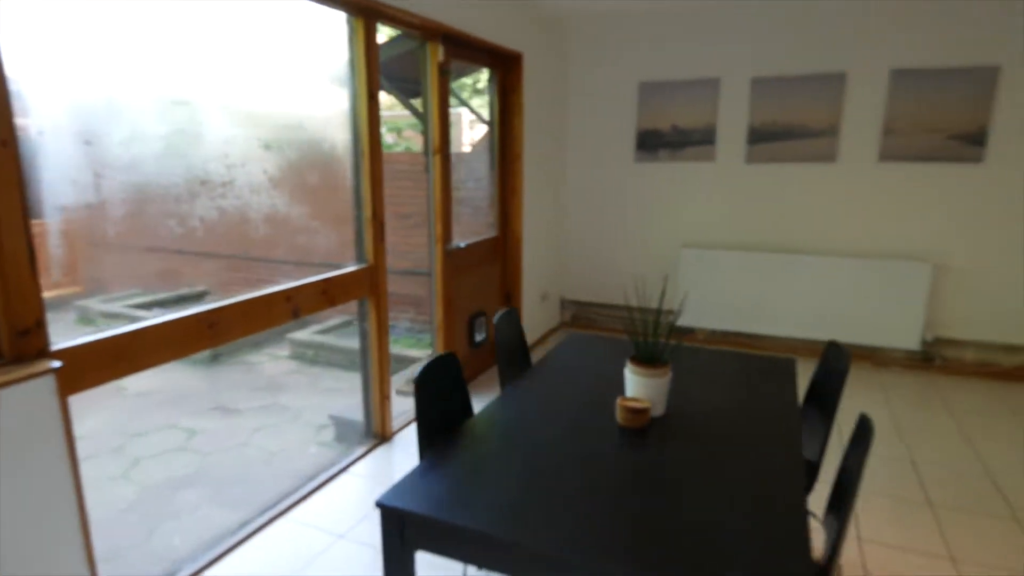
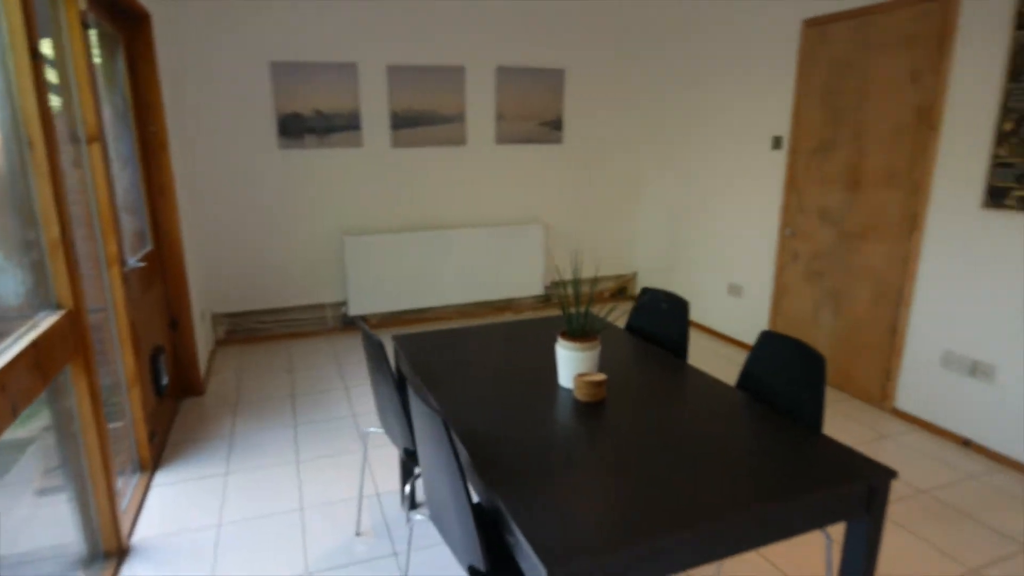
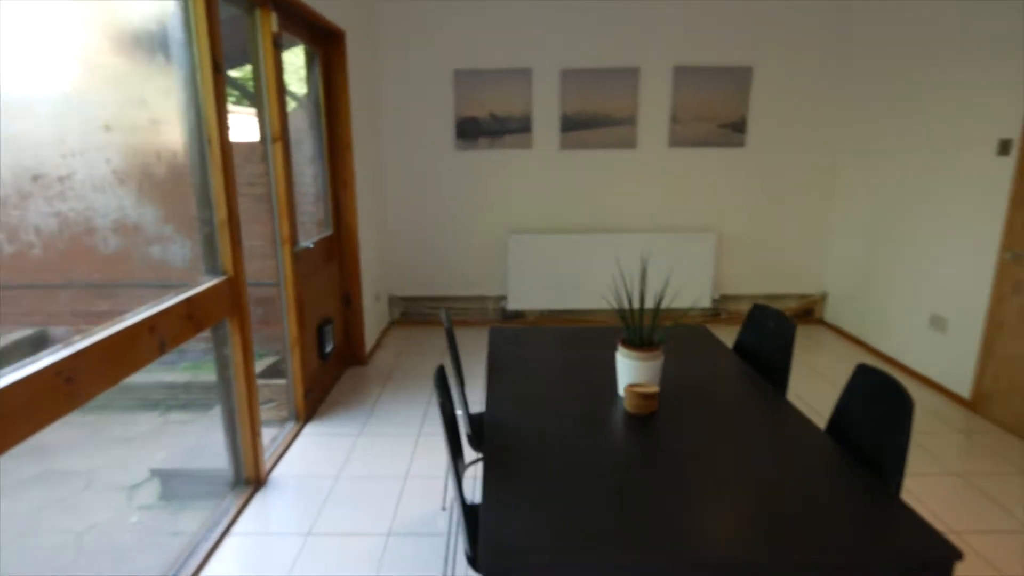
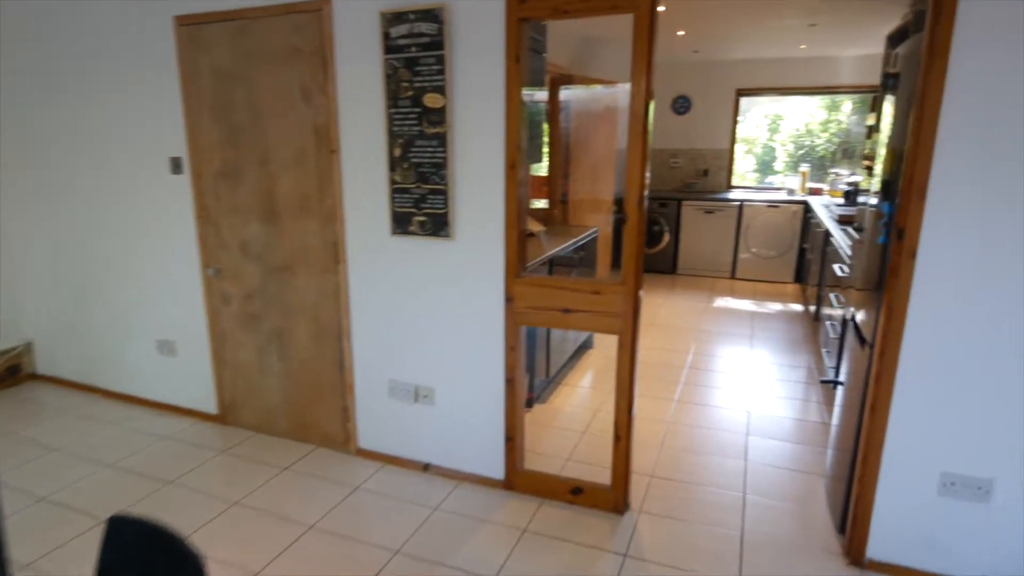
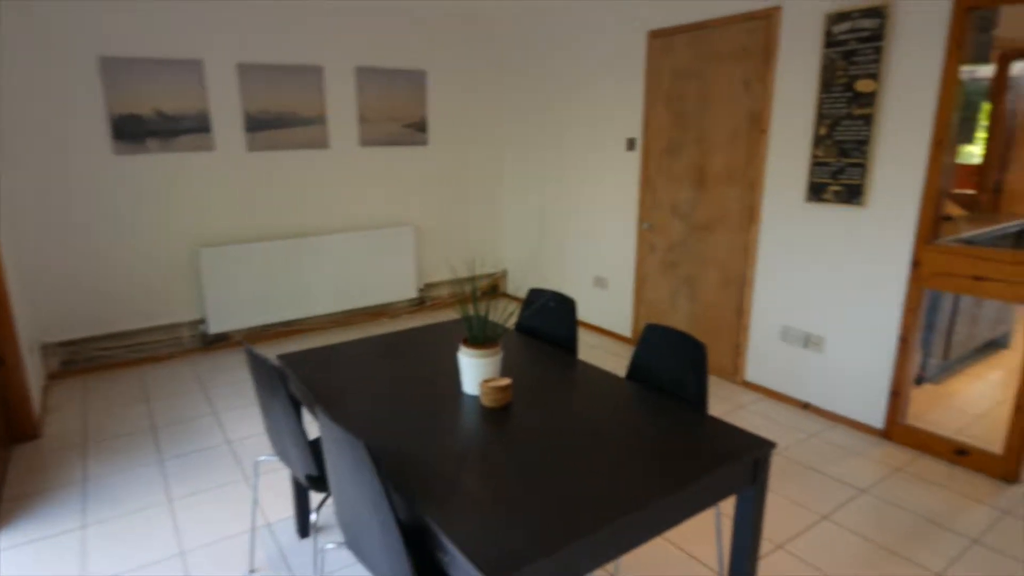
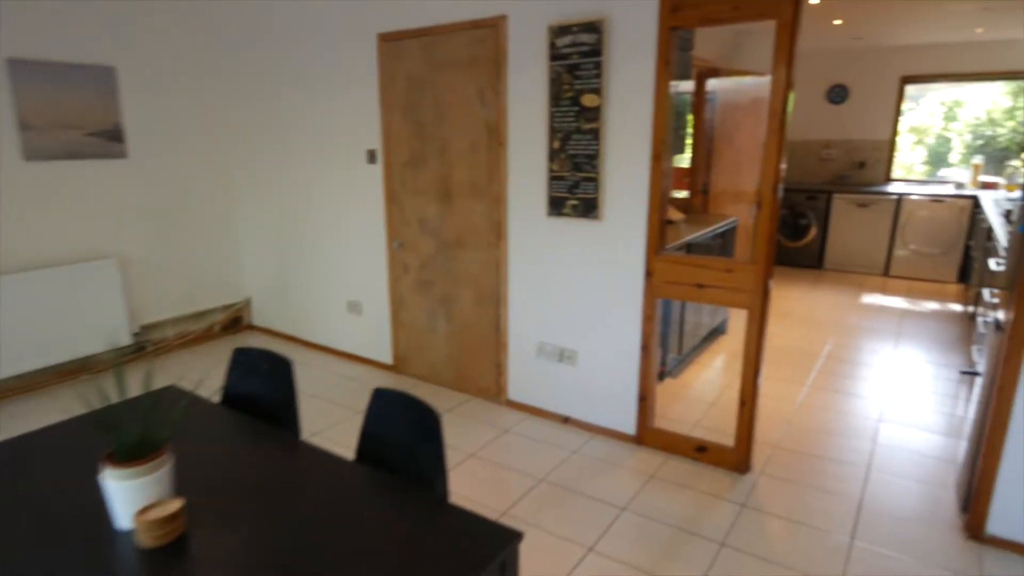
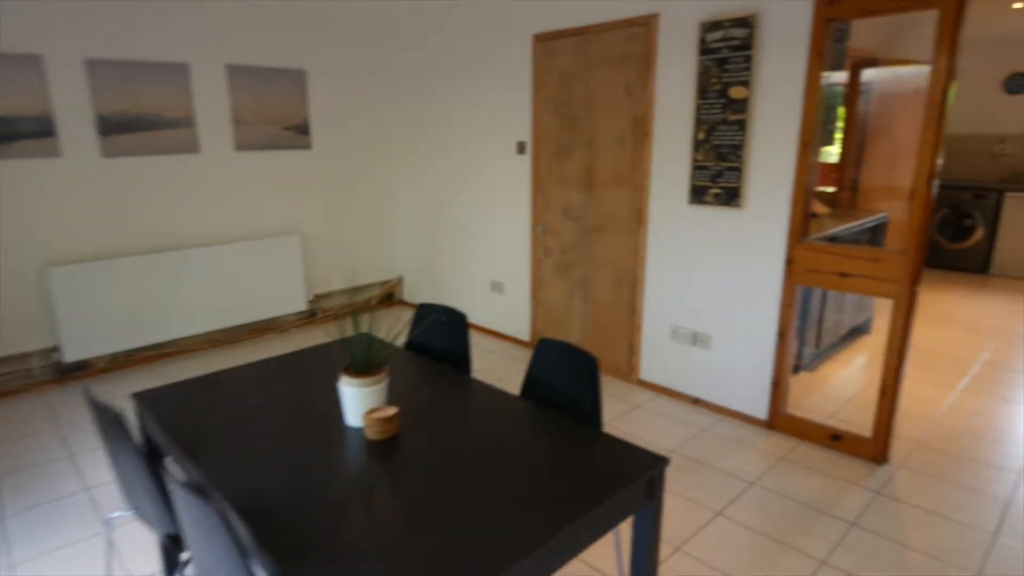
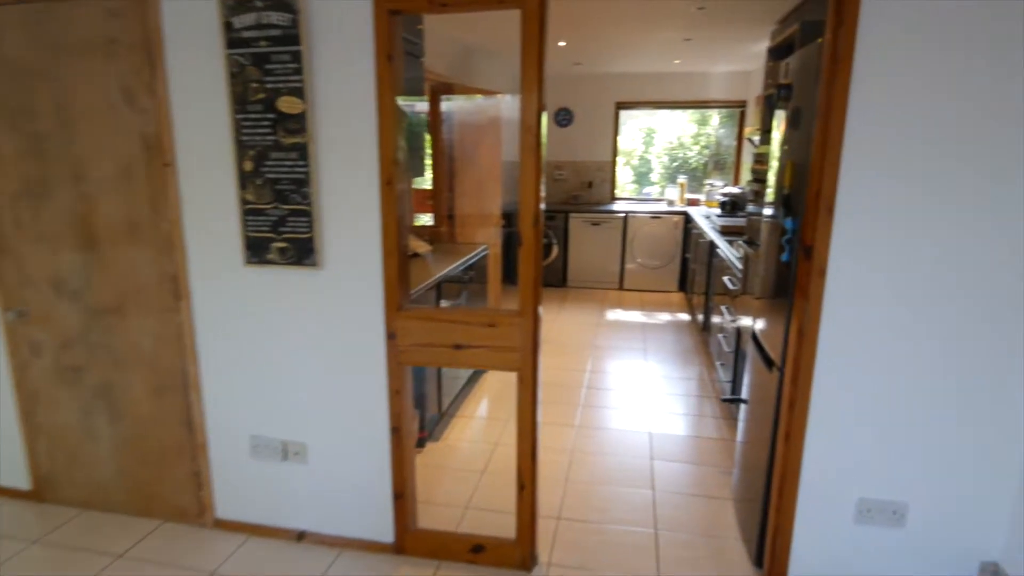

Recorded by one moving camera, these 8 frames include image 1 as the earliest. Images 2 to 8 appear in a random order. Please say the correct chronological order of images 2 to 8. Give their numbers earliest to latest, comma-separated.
3, 2, 5, 7, 6, 4, 8
